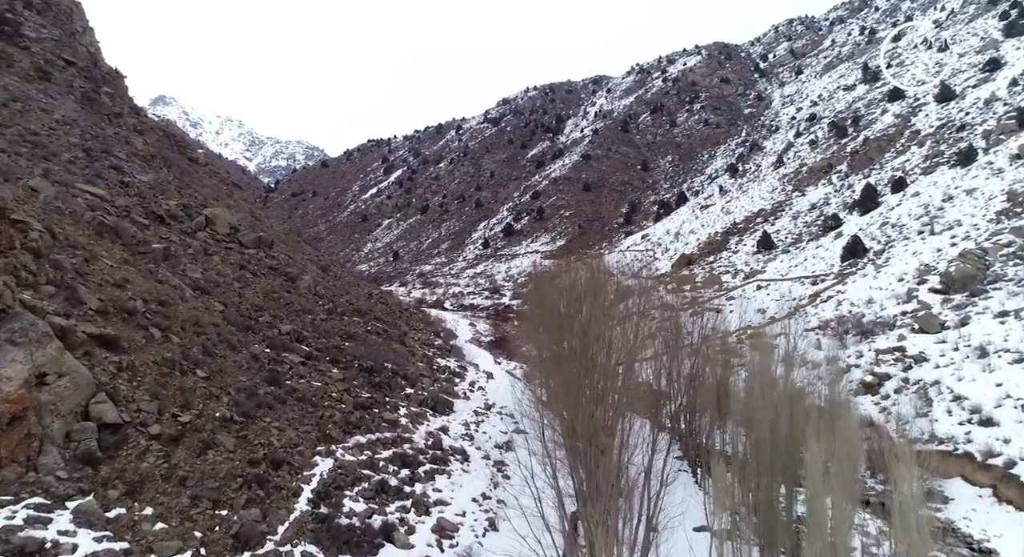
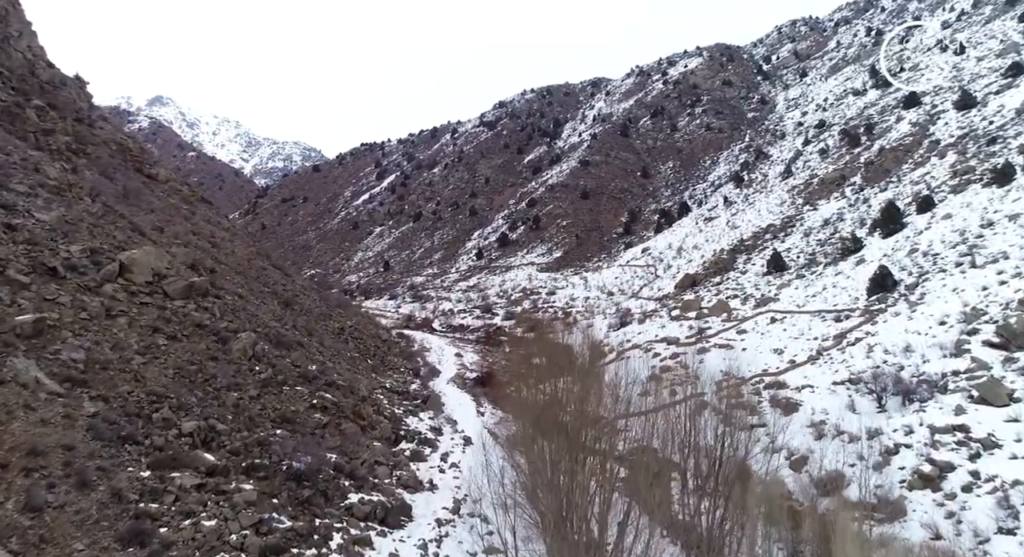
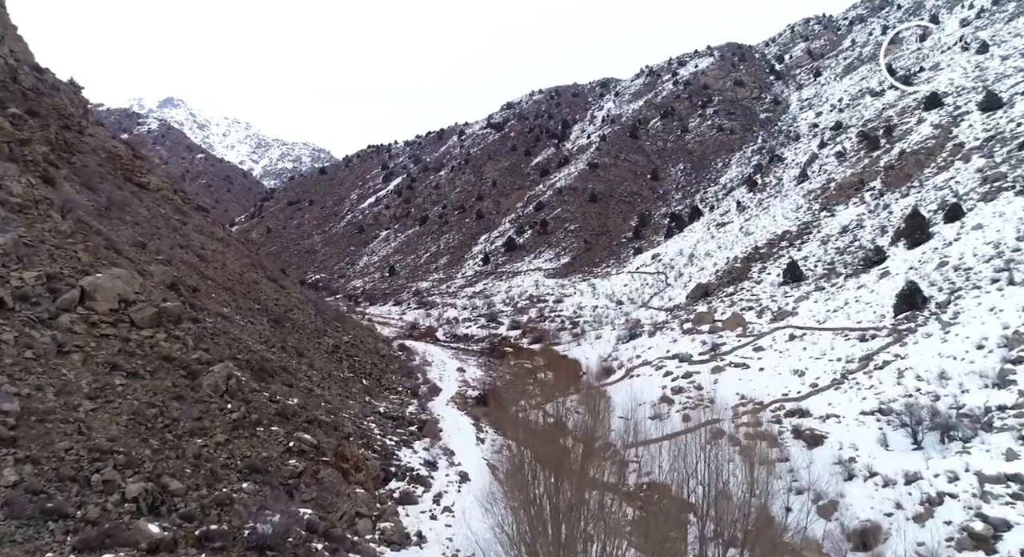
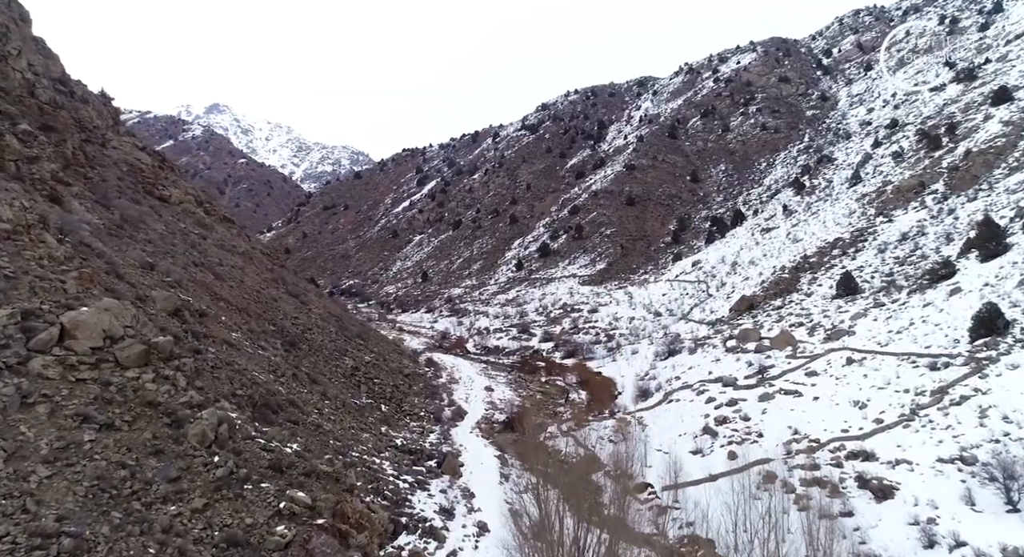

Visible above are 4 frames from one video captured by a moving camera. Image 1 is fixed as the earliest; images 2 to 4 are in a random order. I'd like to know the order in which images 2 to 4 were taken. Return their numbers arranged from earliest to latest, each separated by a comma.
2, 3, 4
